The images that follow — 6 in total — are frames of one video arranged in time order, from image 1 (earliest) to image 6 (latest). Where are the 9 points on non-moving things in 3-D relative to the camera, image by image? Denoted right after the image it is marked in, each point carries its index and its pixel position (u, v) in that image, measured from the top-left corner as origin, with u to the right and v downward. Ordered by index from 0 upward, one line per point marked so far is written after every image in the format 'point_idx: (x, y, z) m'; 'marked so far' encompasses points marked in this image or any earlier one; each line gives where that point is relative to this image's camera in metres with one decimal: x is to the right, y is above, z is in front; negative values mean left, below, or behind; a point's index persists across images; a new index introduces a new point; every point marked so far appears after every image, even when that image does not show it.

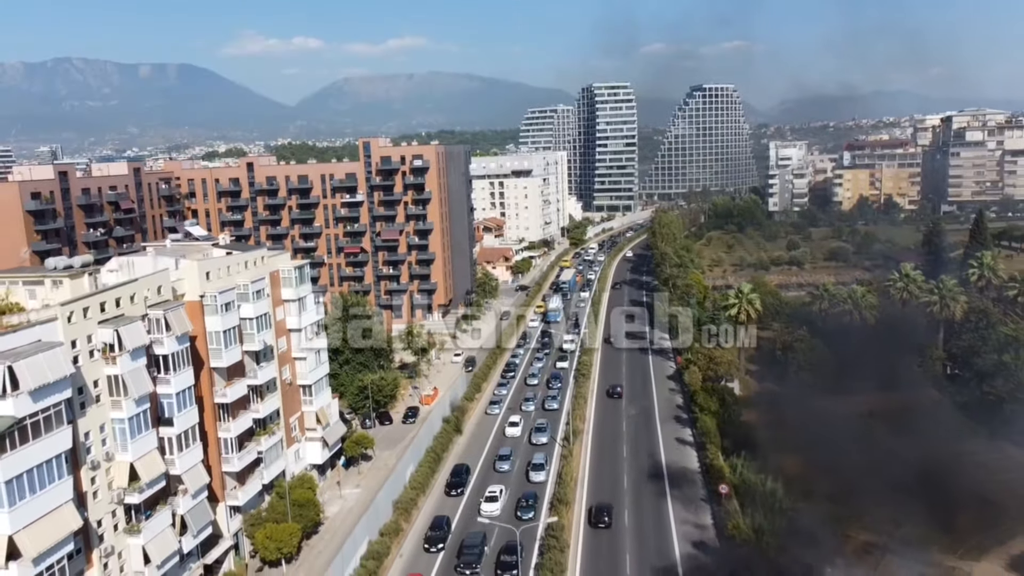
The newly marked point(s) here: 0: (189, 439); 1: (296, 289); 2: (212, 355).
0: (-5.7, -2.7, +13.3) m
1: (-5.0, 0.0, +17.6) m
2: (-5.8, -1.3, +14.5) m
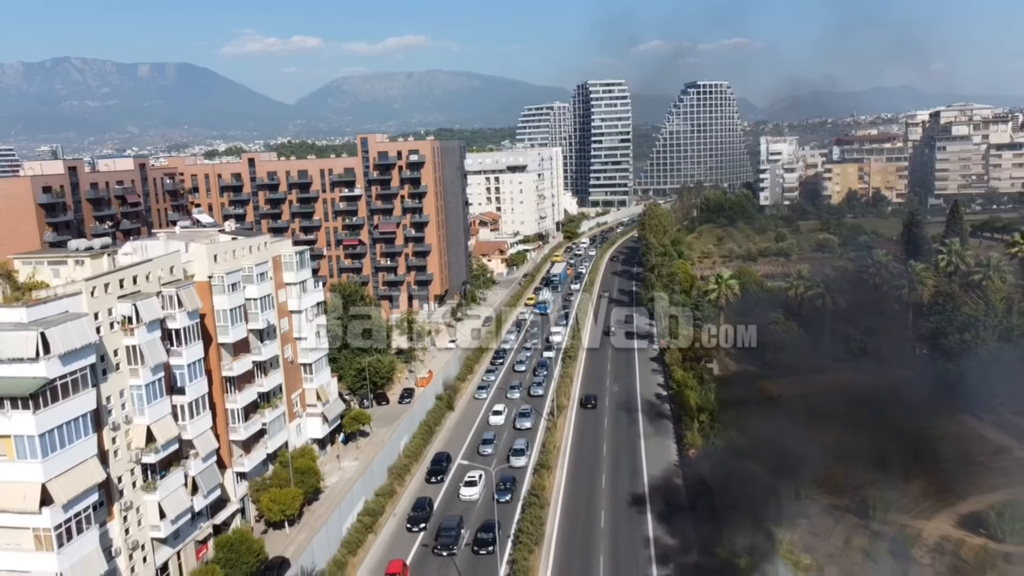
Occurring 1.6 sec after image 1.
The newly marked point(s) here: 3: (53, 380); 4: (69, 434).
0: (-6.0, -2.3, +14.5) m
1: (-5.3, +0.4, +18.8) m
2: (-6.1, -0.9, +15.7) m
3: (-6.6, -1.3, +10.9) m
4: (-6.6, -2.2, +11.3) m
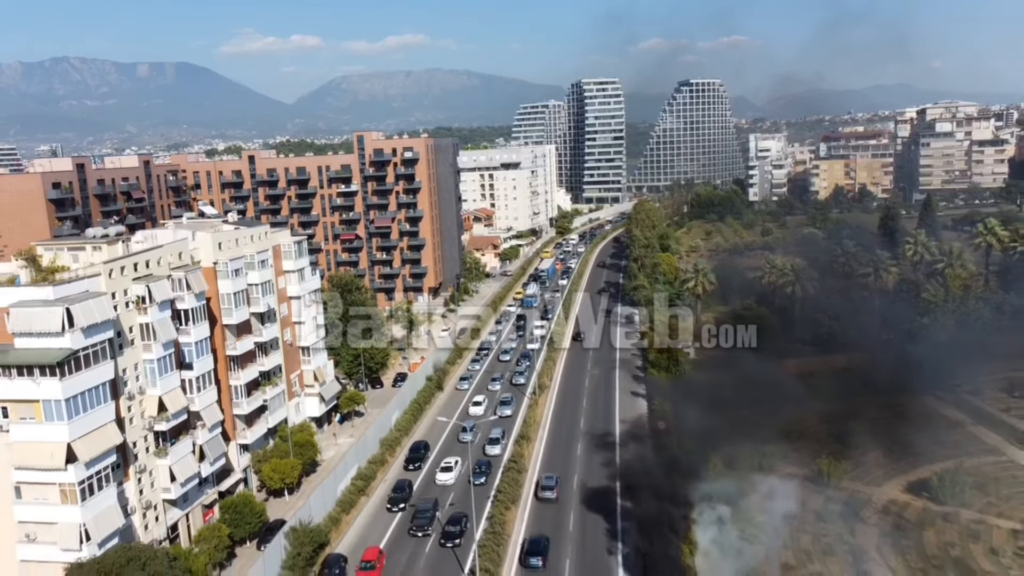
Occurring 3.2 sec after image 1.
0: (-6.4, -2.0, +15.8) m
1: (-5.7, +0.7, +20.1) m
2: (-6.5, -0.6, +17.0) m
3: (-7.1, -1.0, +12.2) m
4: (-7.0, -1.9, +12.6) m
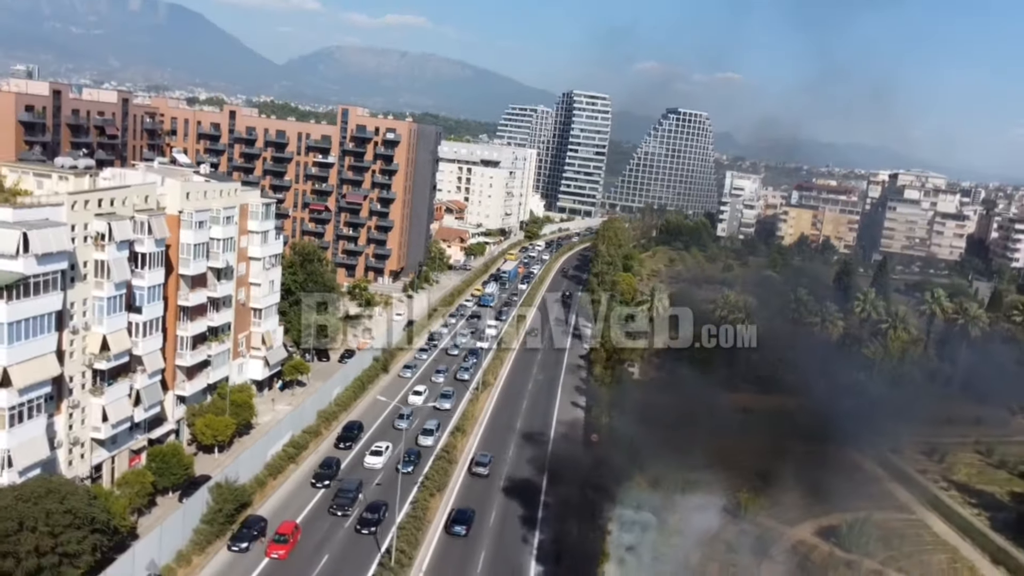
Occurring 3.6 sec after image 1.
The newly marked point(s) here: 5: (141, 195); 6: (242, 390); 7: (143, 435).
0: (-7.5, -0.8, +15.7) m
1: (-6.6, +1.7, +20.1) m
2: (-7.4, +0.6, +17.0) m
3: (-7.8, +0.2, +12.2) m
4: (-7.9, -0.7, +12.5) m
5: (-7.7, +1.9, +15.7) m
6: (-6.7, -2.5, +18.7) m
7: (-7.9, -3.1, +16.1) m
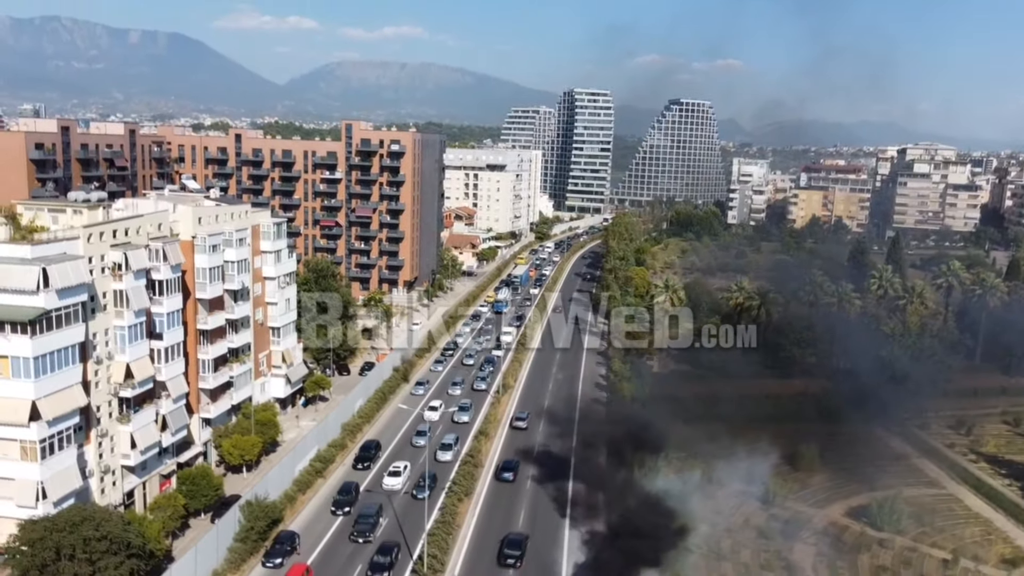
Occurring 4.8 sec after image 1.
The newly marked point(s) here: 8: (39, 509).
0: (-7.2, -1.4, +16.0) m
1: (-6.4, +1.2, +20.3) m
2: (-7.1, 0.0, +17.2) m
3: (-7.6, -0.4, +12.4) m
4: (-7.6, -1.2, +12.7) m
5: (-7.6, +1.4, +16.0) m
6: (-6.1, -3.0, +18.9) m
7: (-7.4, -3.7, +16.3) m
8: (-7.8, -3.6, +12.5) m
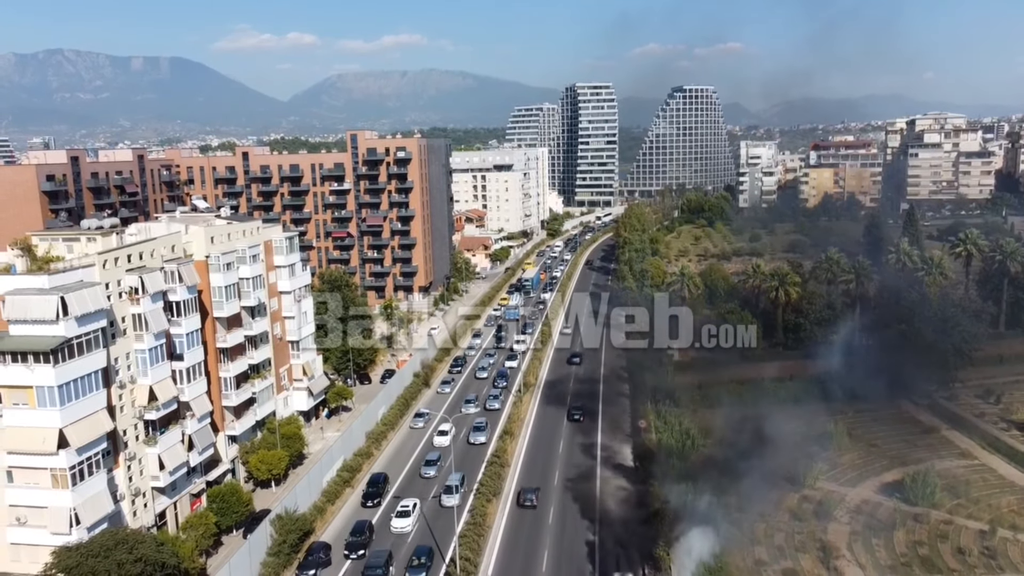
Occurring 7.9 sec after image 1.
0: (-6.7, -1.8, +16.1) m
1: (-6.1, +0.8, +20.4) m
2: (-6.8, -0.4, +17.3) m
3: (-7.3, -0.8, +12.5) m
4: (-7.3, -1.7, +12.8) m
5: (-7.3, +0.9, +16.1) m
6: (-5.6, -3.4, +19.0) m
7: (-6.8, -4.1, +16.5) m
8: (-7.3, -4.1, +12.6) m
